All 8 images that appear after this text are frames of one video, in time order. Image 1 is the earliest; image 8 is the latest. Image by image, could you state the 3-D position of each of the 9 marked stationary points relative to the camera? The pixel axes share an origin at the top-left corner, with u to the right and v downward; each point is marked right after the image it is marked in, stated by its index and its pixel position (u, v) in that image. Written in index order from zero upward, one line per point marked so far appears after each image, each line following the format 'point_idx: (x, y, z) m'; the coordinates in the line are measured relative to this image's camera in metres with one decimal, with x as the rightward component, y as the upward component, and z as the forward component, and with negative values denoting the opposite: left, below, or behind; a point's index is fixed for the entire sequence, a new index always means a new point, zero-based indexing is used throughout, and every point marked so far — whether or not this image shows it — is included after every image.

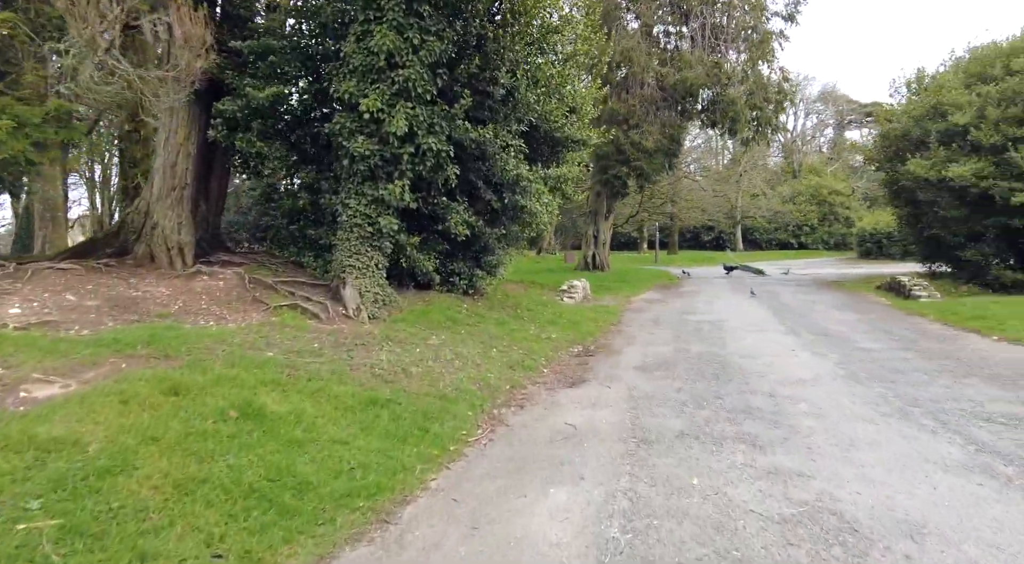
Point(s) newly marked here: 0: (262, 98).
0: (-3.6, +2.7, +9.6) m
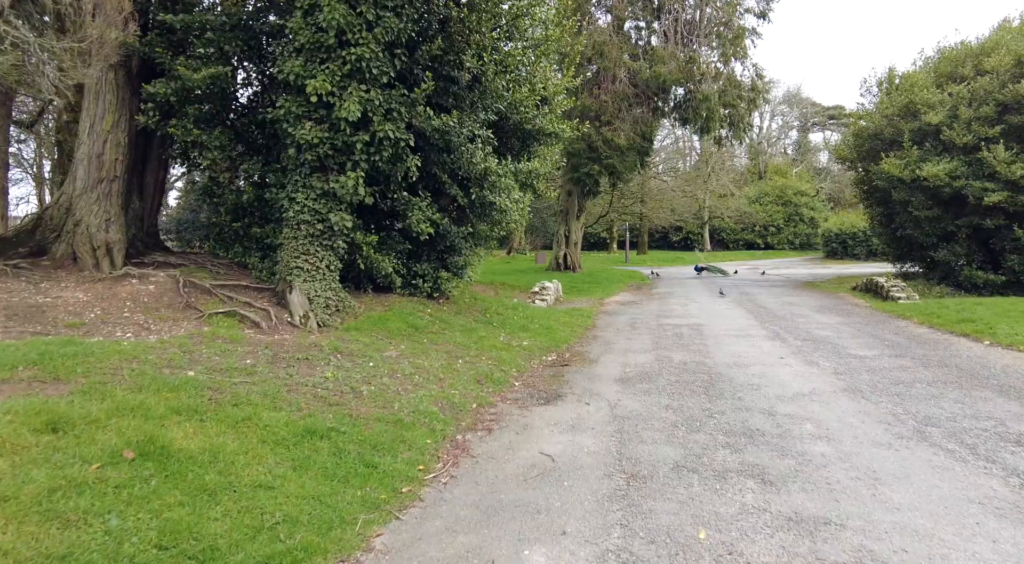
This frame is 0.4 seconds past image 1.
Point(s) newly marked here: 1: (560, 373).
0: (-4.1, +2.6, +8.6) m
1: (+0.6, -1.2, +8.8) m
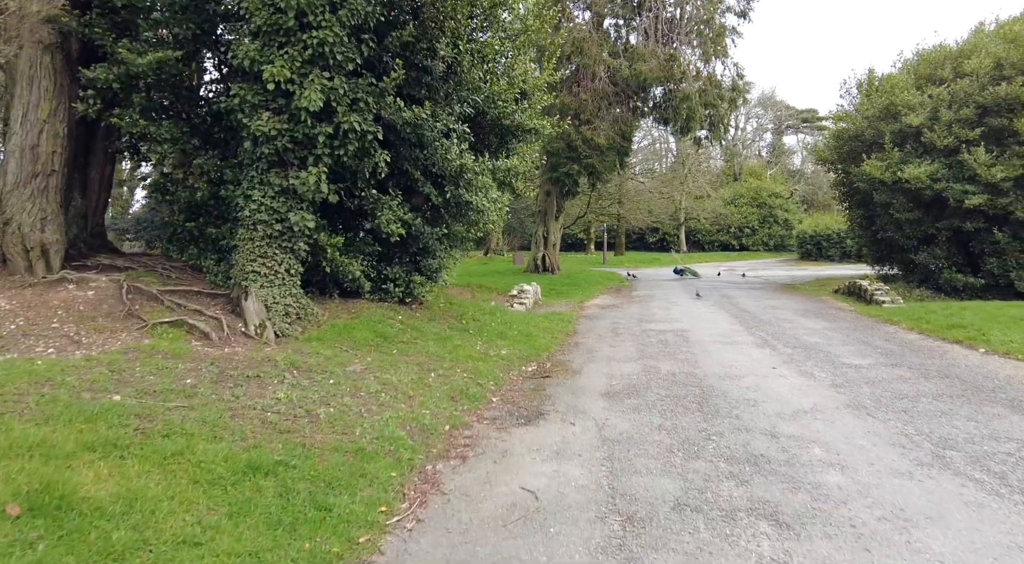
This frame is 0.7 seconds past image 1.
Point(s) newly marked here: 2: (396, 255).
0: (-4.3, +2.5, +7.8) m
1: (+0.4, -1.3, +8.1) m
2: (-1.8, +0.4, +10.4) m
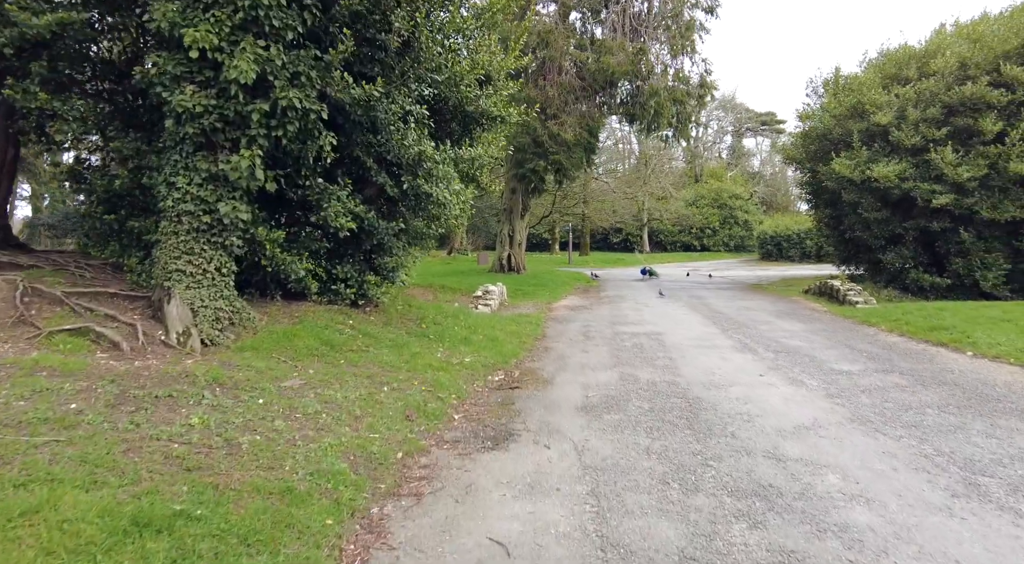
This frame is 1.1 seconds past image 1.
0: (-4.7, +2.5, +6.6) m
1: (0.0, -1.3, +7.3) m
2: (-2.3, +0.4, +9.4) m
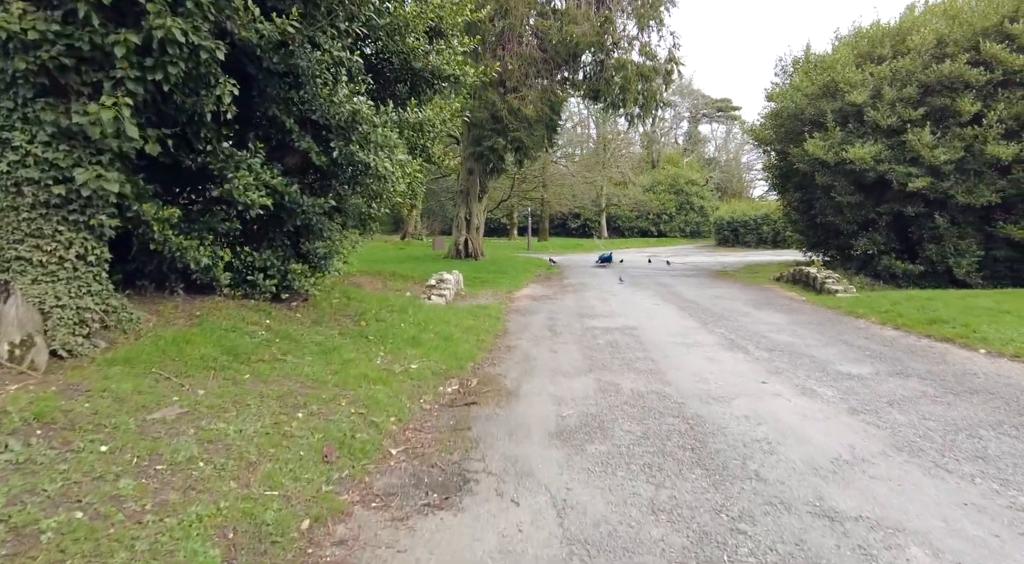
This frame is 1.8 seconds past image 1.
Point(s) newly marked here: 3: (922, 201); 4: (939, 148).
0: (-5.0, +2.6, +4.8) m
1: (-0.4, -1.2, +5.8) m
2: (-2.8, +0.5, +7.7) m
3: (+11.9, +2.4, +19.4) m
4: (+11.8, +3.7, +18.4) m
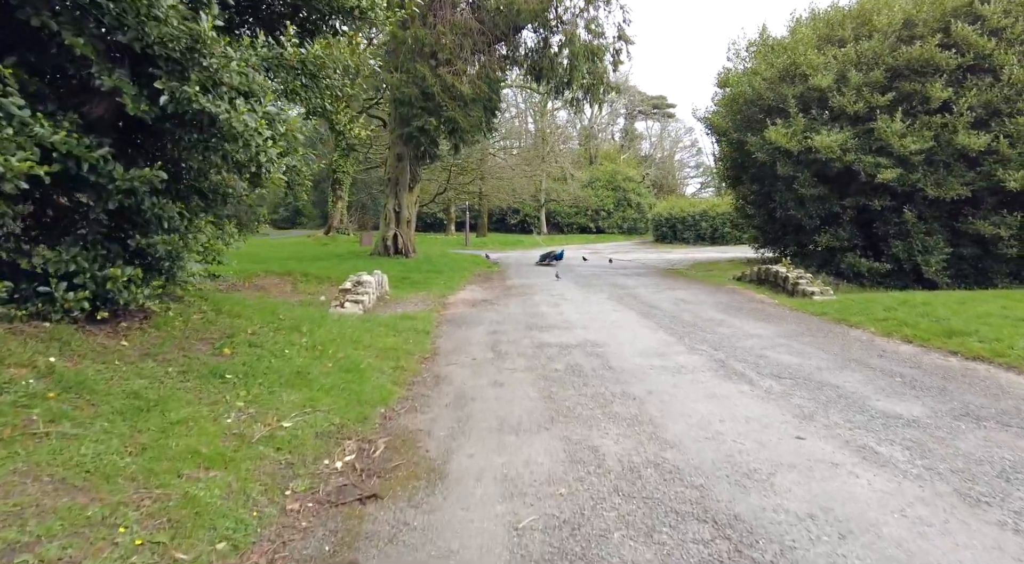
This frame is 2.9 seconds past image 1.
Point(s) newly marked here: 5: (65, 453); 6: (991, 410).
0: (-5.3, +2.5, +1.9) m
1: (-0.8, -1.3, +3.3) m
2: (-3.4, +0.4, +5.1) m
3: (+10.2, +2.4, +18.0) m
4: (+10.1, +3.7, +17.0) m
5: (-2.4, -0.9, +3.5) m
6: (+4.2, -1.1, +5.7) m
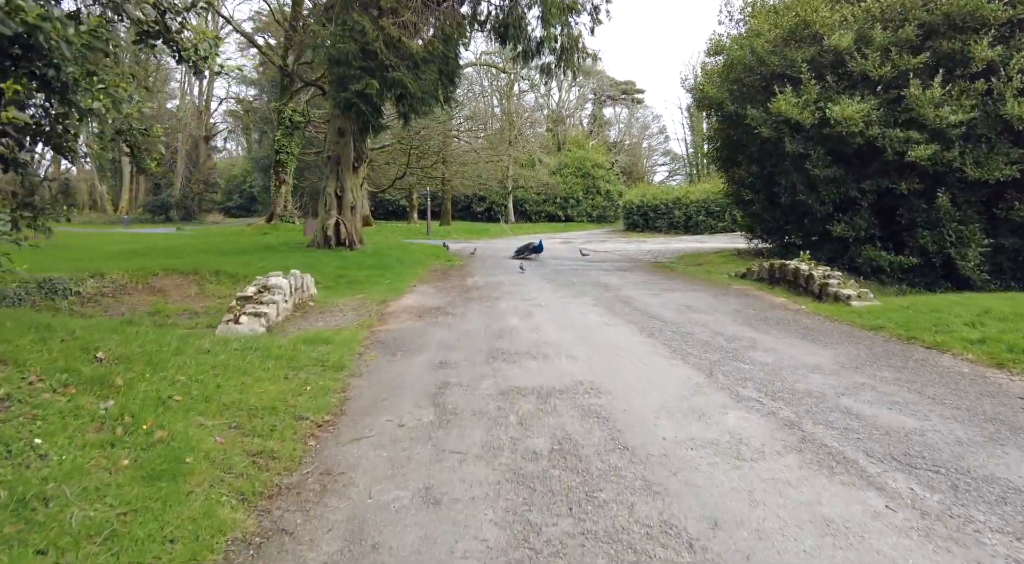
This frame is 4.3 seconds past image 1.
0: (-5.4, +2.2, -1.5) m
1: (-1.0, -1.5, +0.2) m
2: (-3.6, +0.2, +1.8) m
3: (+9.3, +2.5, +15.4) m
4: (+9.3, +3.8, +14.3) m
5: (-2.5, -1.1, +0.3) m
6: (+3.9, -1.3, +2.8) m
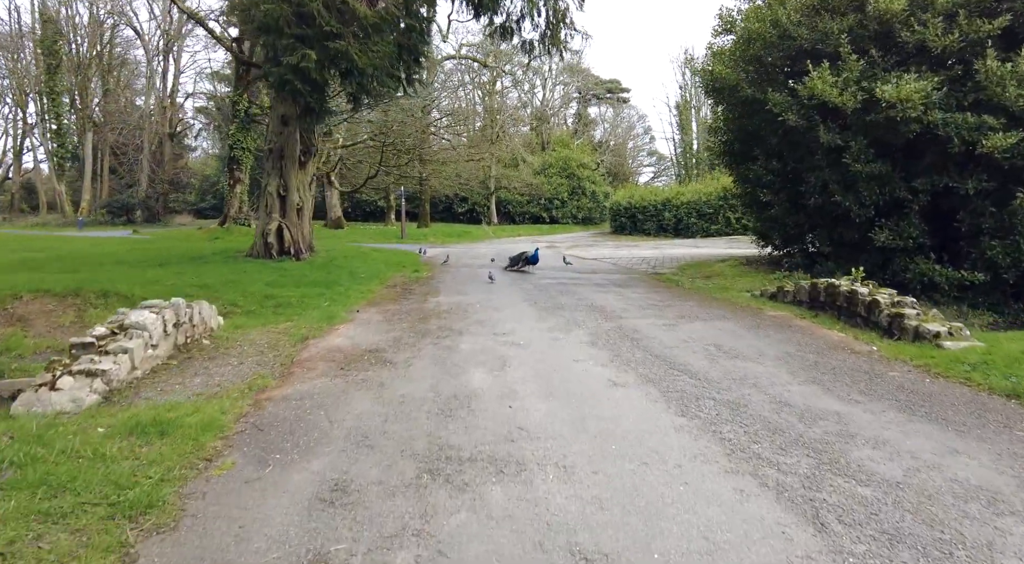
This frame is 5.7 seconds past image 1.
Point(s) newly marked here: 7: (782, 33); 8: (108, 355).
0: (-5.5, +1.8, -4.7) m
1: (-1.1, -1.9, -2.9) m
2: (-3.8, -0.2, -1.4) m
3: (+8.8, +2.1, +12.5) m
4: (+8.8, +3.4, +11.4) m
5: (-2.7, -1.5, -2.9) m
6: (+3.7, -1.7, -0.2) m
7: (+5.9, +5.4, +14.5) m
8: (-4.0, -0.5, +6.7) m
